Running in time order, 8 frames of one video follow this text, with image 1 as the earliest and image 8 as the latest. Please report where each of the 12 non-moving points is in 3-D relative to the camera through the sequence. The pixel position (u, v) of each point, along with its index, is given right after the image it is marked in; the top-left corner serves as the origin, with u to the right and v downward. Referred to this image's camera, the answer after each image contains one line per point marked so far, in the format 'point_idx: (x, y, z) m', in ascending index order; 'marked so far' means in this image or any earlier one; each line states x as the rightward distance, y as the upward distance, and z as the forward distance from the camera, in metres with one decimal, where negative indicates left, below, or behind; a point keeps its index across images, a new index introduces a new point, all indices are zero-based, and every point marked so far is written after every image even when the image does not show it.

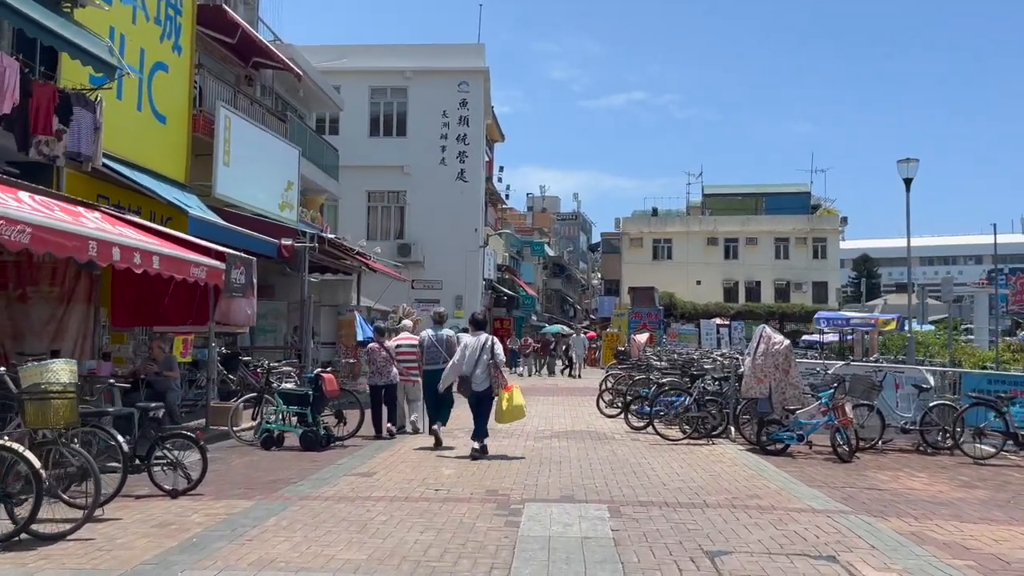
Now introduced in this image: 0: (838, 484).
0: (+3.7, -2.2, +9.0) m
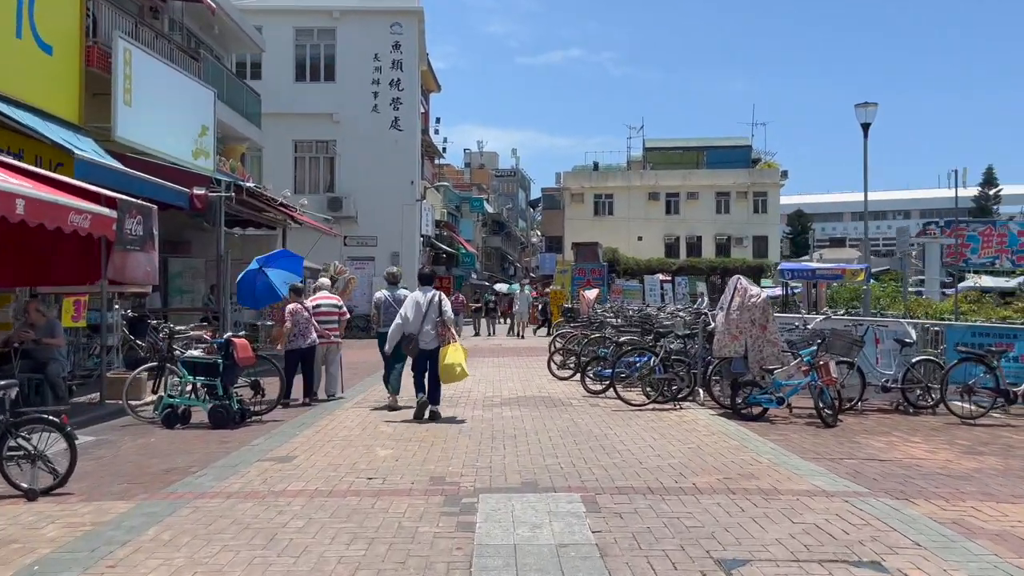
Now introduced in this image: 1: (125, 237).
0: (+3.2, -1.6, +7.9) m
1: (-5.3, +0.7, +11.0) m
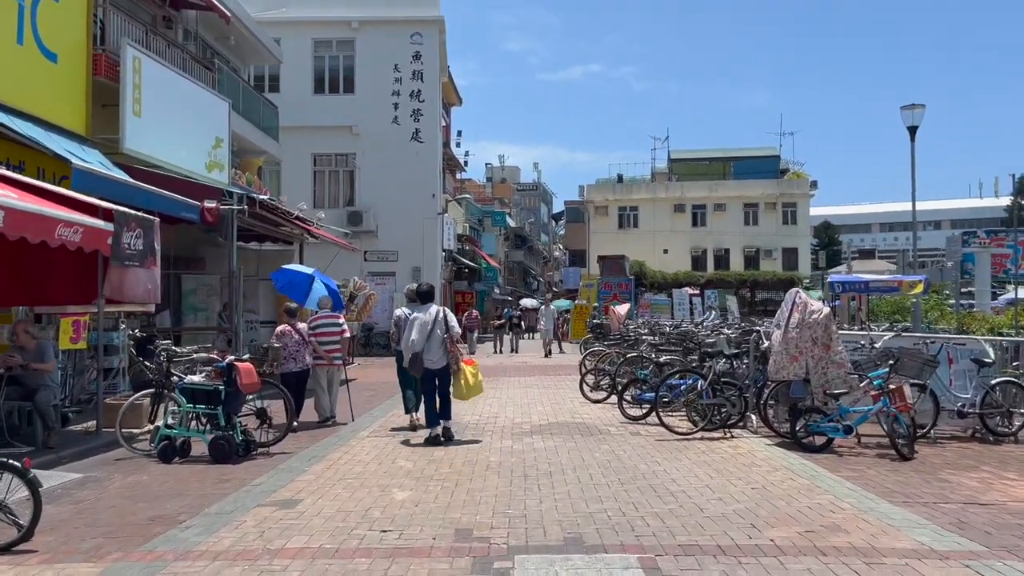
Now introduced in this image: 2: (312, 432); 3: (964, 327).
0: (+3.5, -1.8, +6.8) m
1: (-4.9, +0.4, +10.1) m
2: (-2.7, -1.9, +10.8) m
3: (+10.9, -0.9, +19.3) m
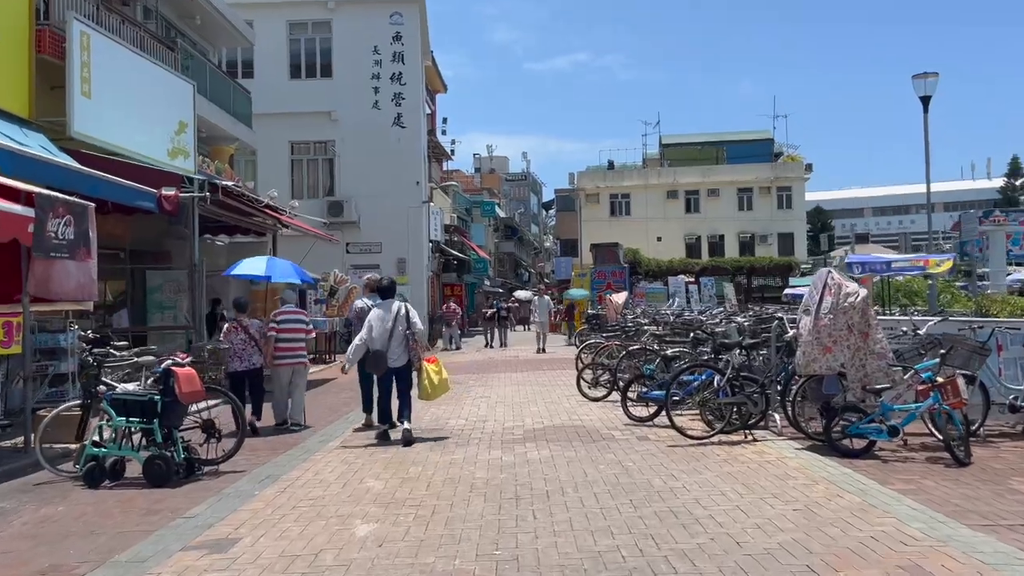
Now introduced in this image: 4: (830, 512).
0: (+3.4, -1.6, +5.5) m
1: (-5.1, +0.5, +8.8) m
2: (-2.8, -1.8, +9.5) m
3: (+10.6, -0.5, +18.1) m
4: (+2.2, -1.6, +5.6) m
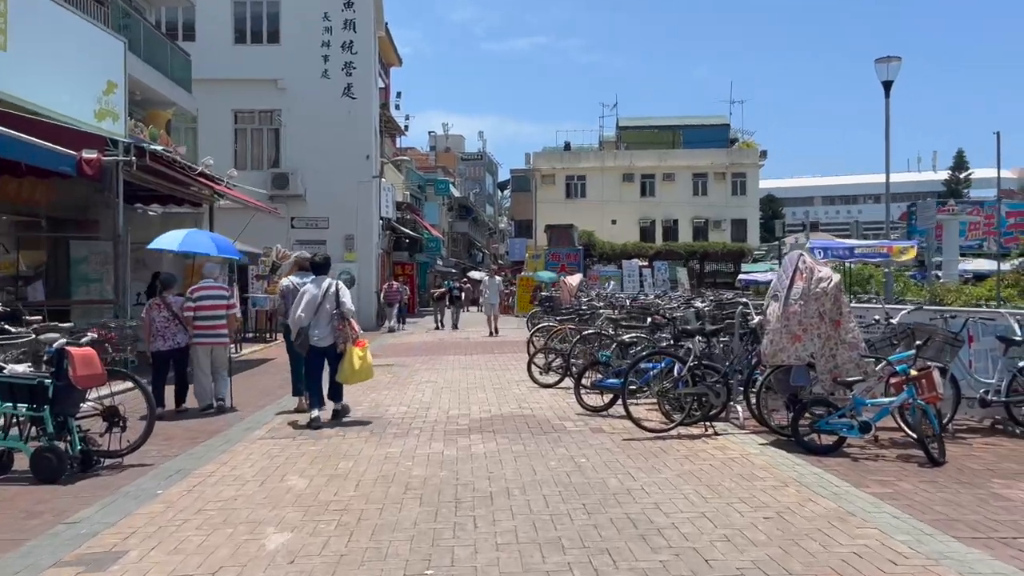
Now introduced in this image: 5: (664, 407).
0: (+3.0, -1.5, +5.0) m
1: (-5.6, +0.8, +7.7) m
2: (-3.4, -1.5, +8.6) m
3: (+9.5, -0.2, +18.0) m
4: (+1.8, -1.5, +5.1) m
5: (+1.5, -1.2, +8.1) m
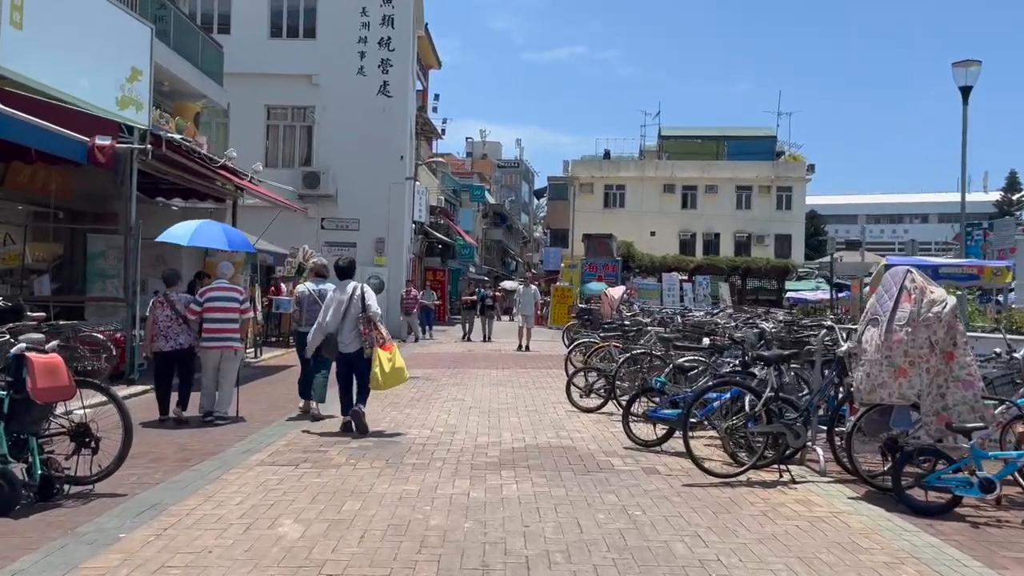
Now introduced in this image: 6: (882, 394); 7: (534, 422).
0: (+3.2, -1.6, +3.7) m
1: (-5.2, +0.9, +6.8) m
2: (-3.1, -1.5, +7.5) m
3: (+10.3, -0.8, +16.4) m
4: (+2.0, -1.6, +3.8) m
5: (+1.9, -1.4, +6.8) m
6: (+2.8, -0.8, +6.0) m
7: (+0.3, -1.5, +9.2) m
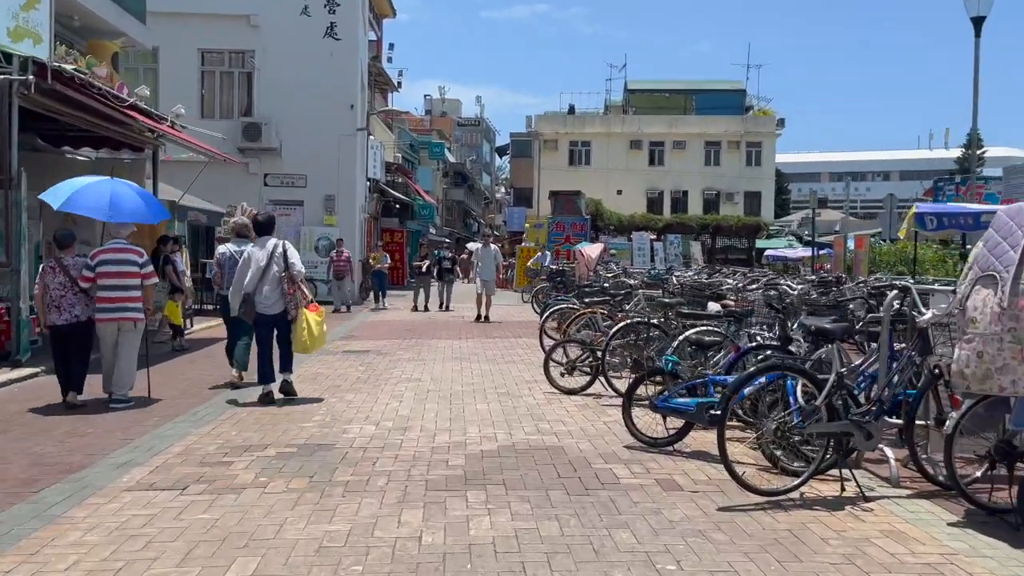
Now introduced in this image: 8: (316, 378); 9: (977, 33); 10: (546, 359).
0: (+3.2, -1.5, +2.1) m
1: (-5.4, +1.1, +4.6) m
2: (-3.3, -1.2, +5.6) m
3: (+9.6, +0.1, +15.0) m
4: (+2.0, -1.4, +2.1) m
5: (+1.7, -1.0, +5.1) m
6: (+2.6, -0.5, +4.3) m
7: (0.0, -1.1, +7.3) m
8: (-2.3, -1.1, +9.4) m
9: (+8.4, +4.6, +14.4) m
10: (+0.4, -0.7, +8.7) m
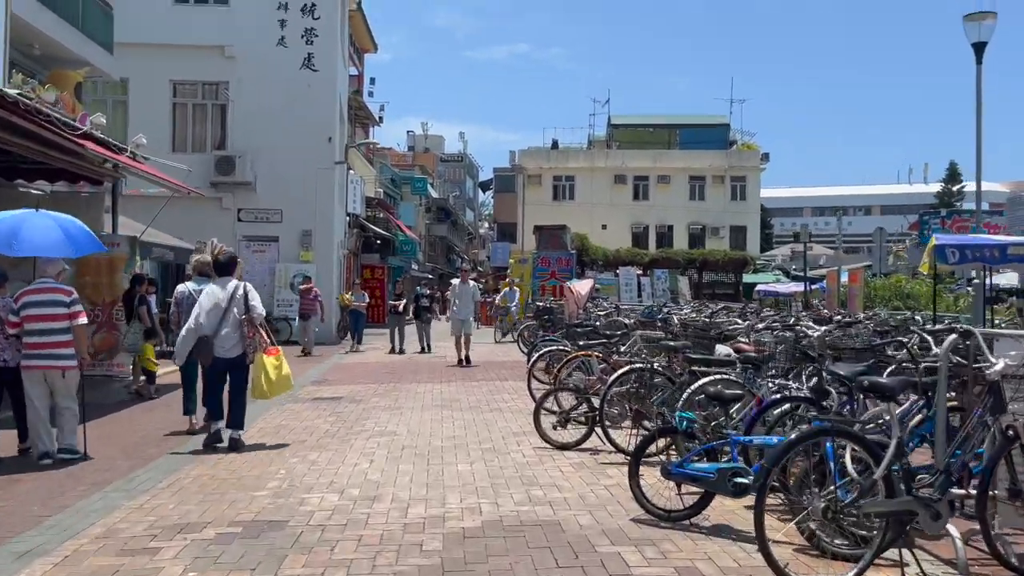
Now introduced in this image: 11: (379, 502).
0: (+3.2, -1.5, +1.2) m
1: (-5.5, +0.9, +3.7) m
2: (-3.4, -1.5, +4.6) m
3: (+9.4, -0.5, +14.3) m
4: (+2.0, -1.5, +1.2) m
5: (+1.6, -1.3, +4.2) m
6: (+2.6, -0.7, +3.4) m
7: (-0.1, -1.5, +6.4) m
8: (-2.5, -1.5, +8.5) m
9: (+8.1, +4.0, +13.8) m
10: (+0.2, -1.1, +7.8) m
11: (-0.9, -1.5, +5.6) m
